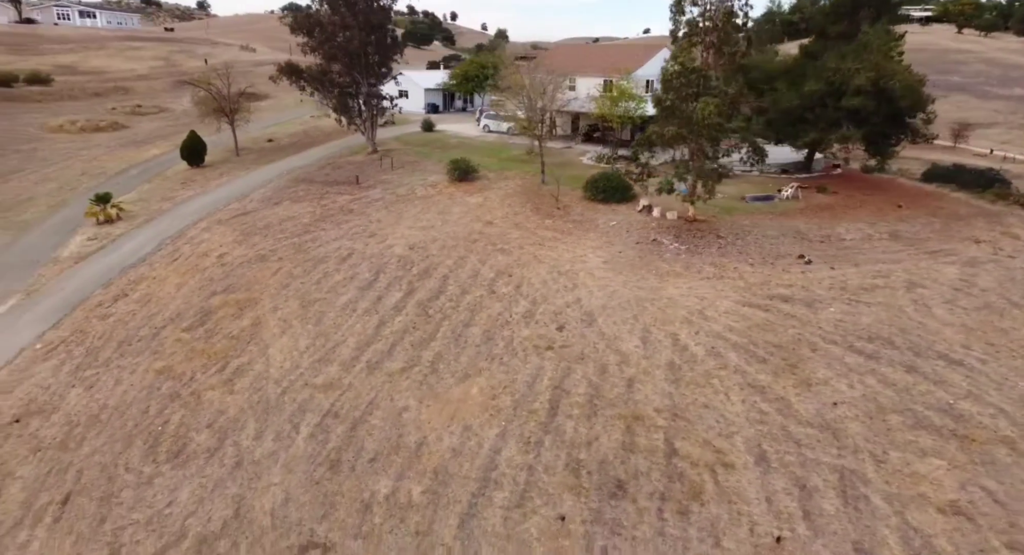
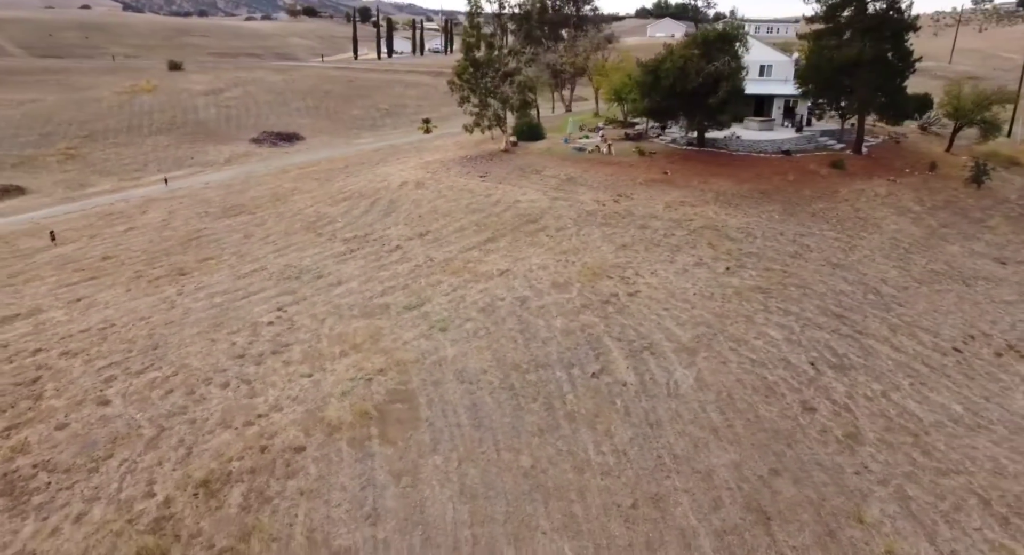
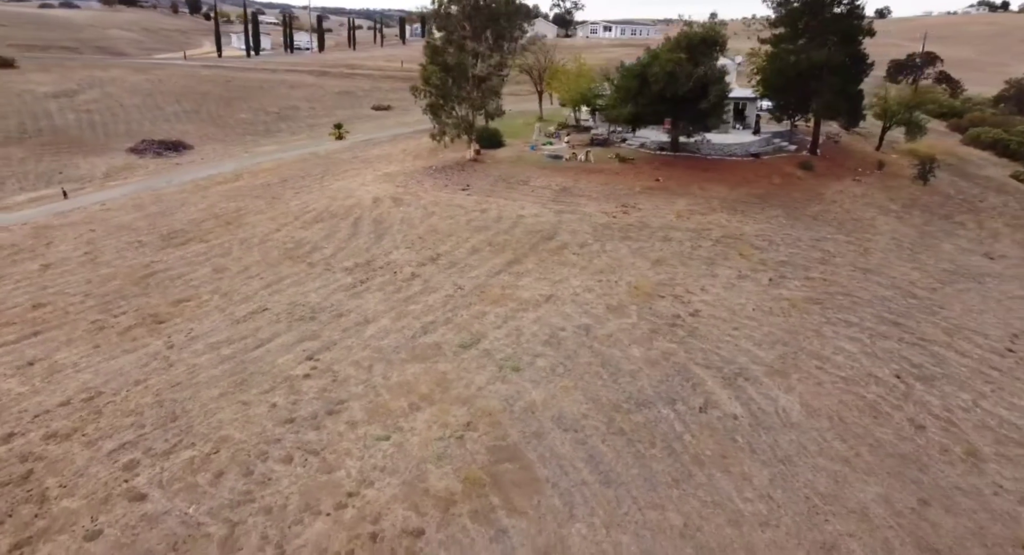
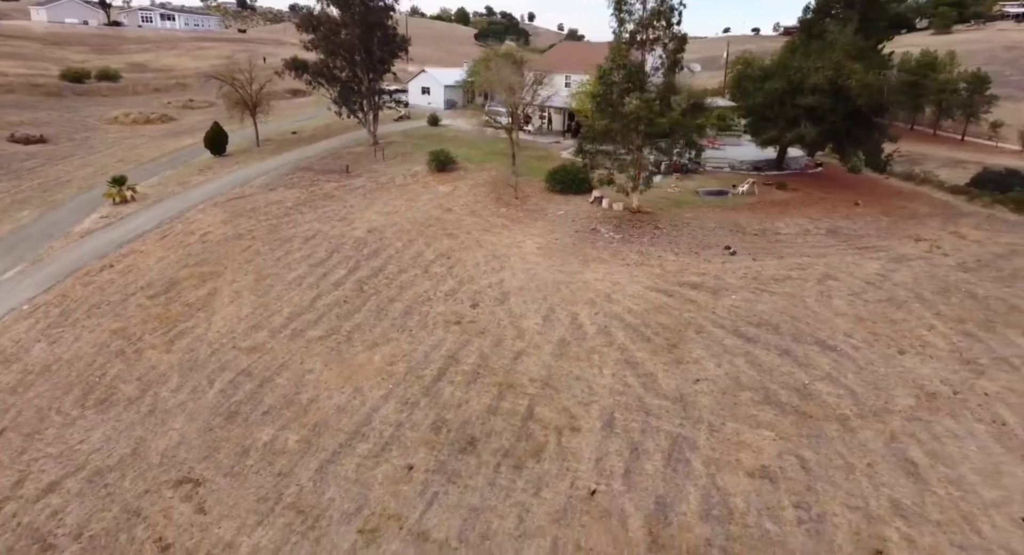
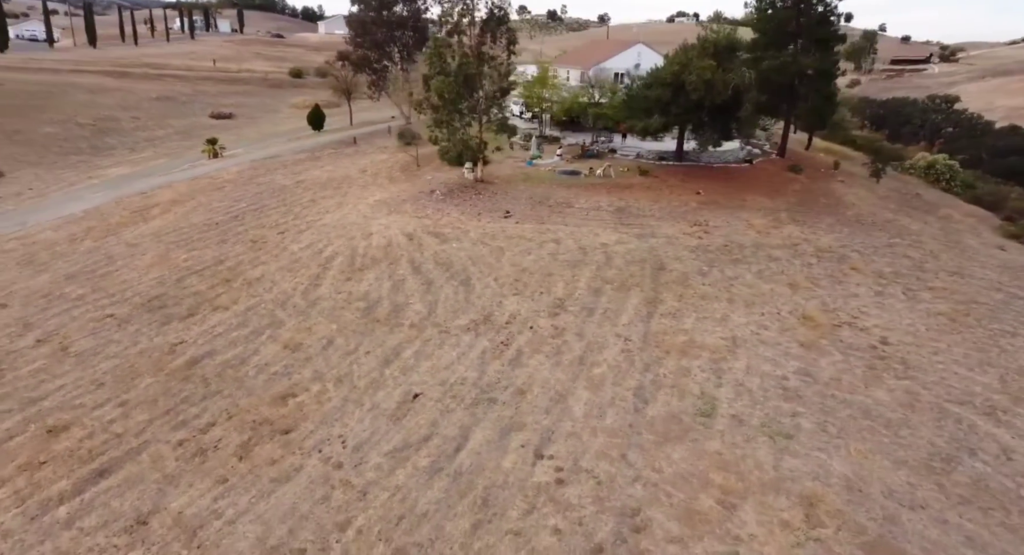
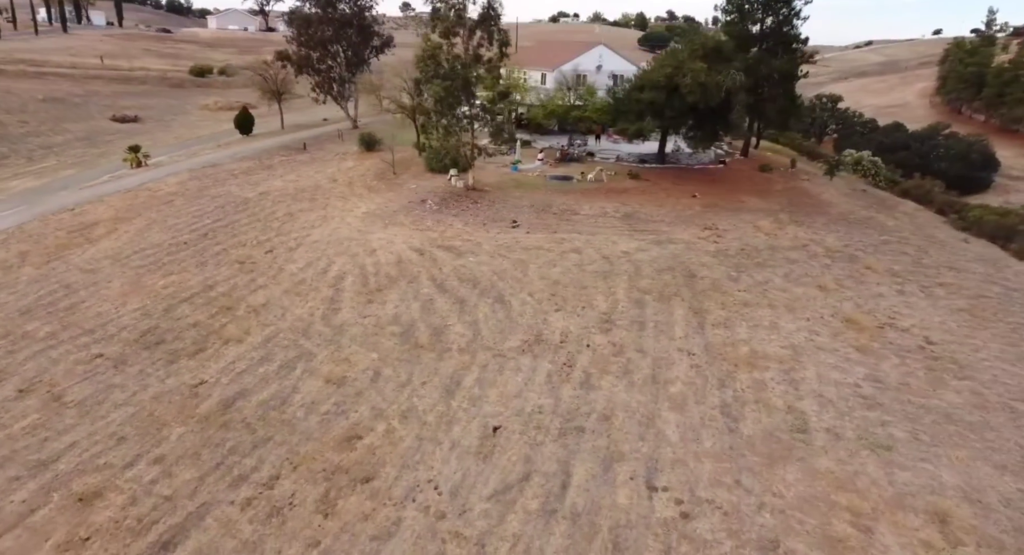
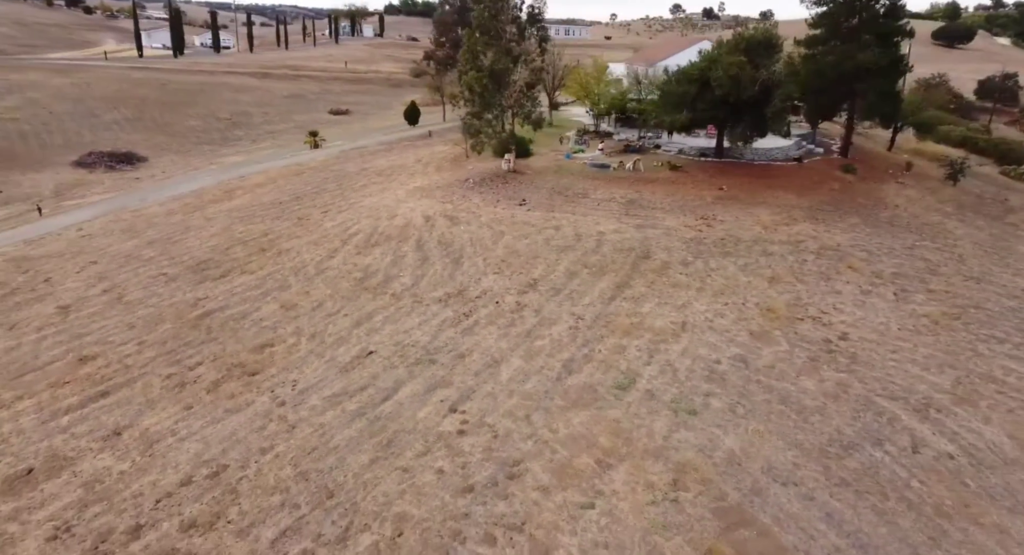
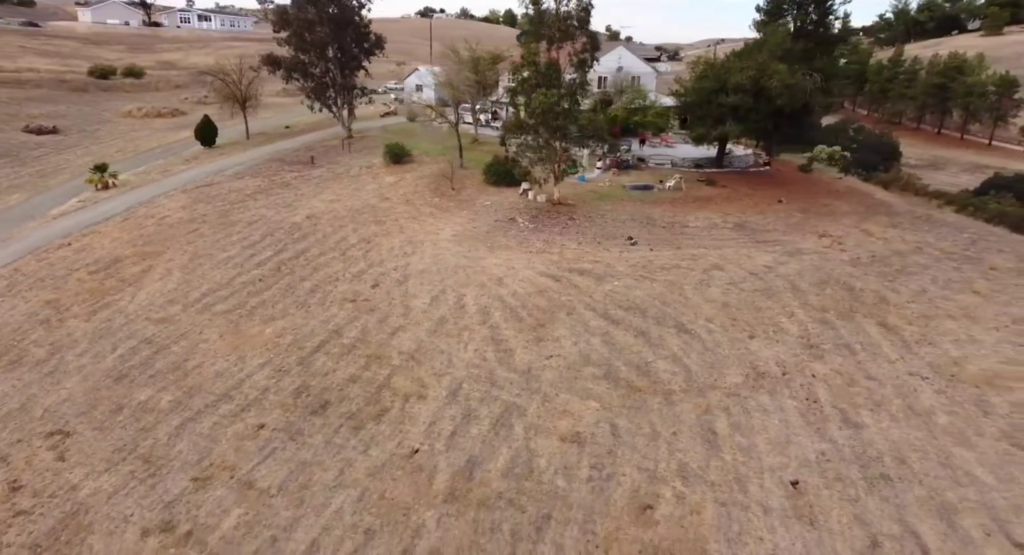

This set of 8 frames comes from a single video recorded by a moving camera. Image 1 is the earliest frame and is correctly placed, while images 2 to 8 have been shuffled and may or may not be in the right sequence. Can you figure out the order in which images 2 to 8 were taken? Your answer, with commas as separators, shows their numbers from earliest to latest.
4, 8, 6, 5, 7, 3, 2
